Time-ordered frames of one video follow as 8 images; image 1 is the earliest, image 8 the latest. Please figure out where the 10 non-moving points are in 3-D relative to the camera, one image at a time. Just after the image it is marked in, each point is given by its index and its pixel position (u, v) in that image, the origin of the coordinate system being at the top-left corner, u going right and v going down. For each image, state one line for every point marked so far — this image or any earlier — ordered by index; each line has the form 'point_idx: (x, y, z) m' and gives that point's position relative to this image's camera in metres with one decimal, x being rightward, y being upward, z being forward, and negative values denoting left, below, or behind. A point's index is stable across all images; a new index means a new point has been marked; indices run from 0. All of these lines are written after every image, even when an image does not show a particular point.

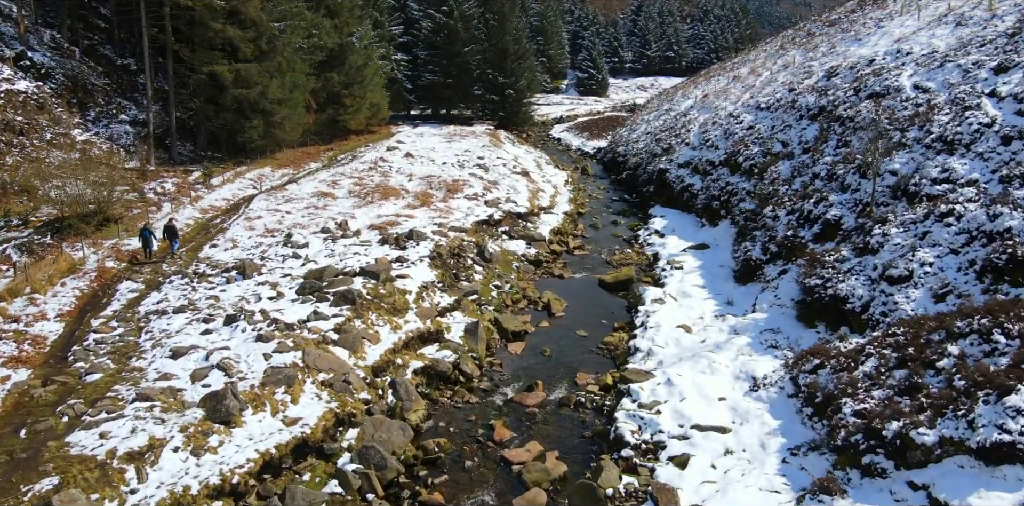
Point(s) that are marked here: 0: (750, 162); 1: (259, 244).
0: (+5.3, +2.0, +16.9) m
1: (-4.9, +0.2, +14.7) m
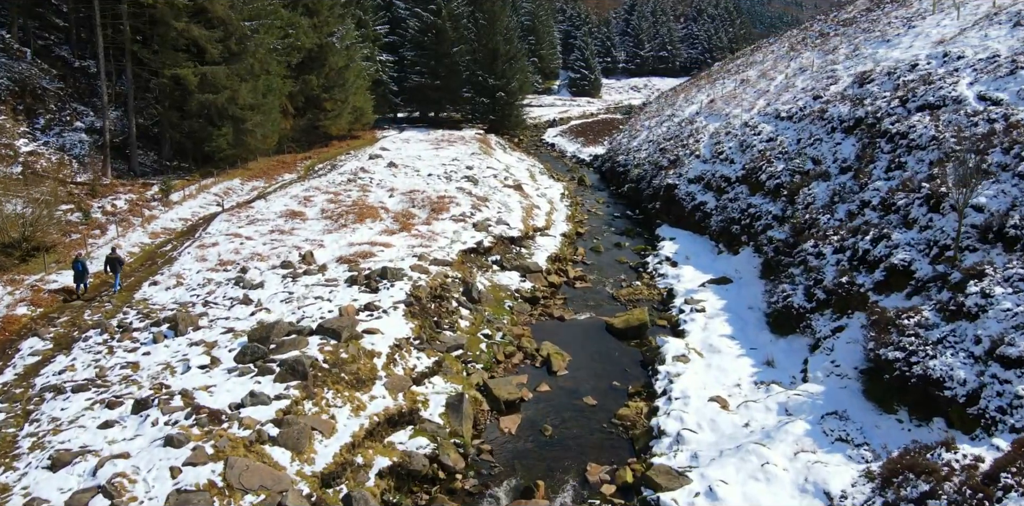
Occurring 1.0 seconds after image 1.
0: (+5.1, +1.4, +14.8) m
1: (-5.0, -0.5, +12.5) m
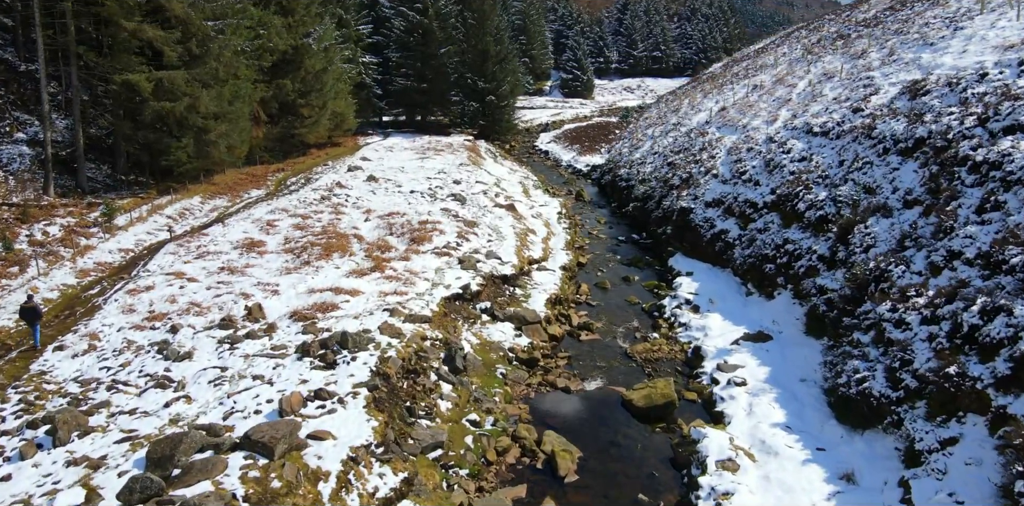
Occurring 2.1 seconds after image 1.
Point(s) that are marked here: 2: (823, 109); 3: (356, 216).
0: (+5.0, +0.7, +12.5) m
1: (-5.1, -1.2, +10.1) m
2: (+6.8, +3.1, +16.6) m
3: (-3.8, +0.9, +18.6) m
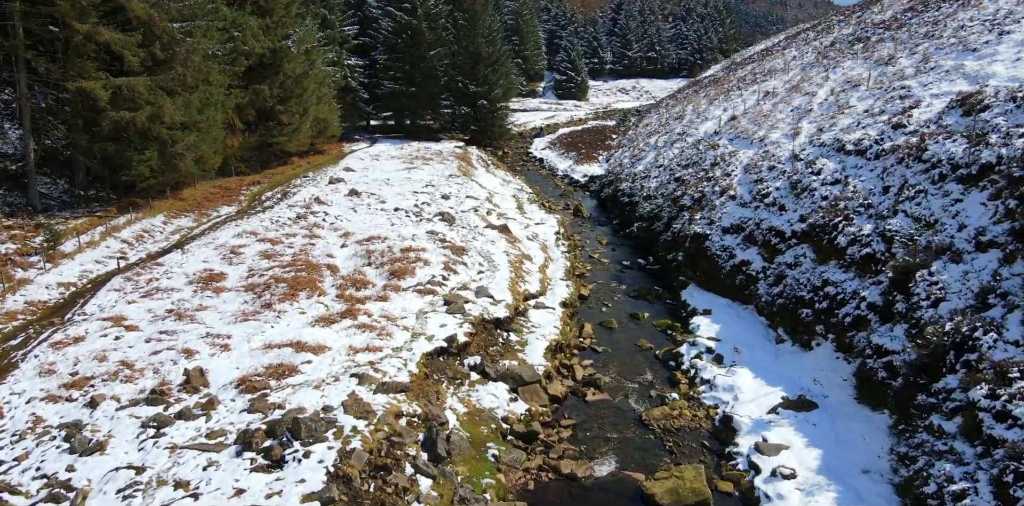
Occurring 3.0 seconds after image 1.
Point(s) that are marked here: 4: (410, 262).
0: (+4.9, +0.1, +10.7) m
1: (-5.2, -1.8, +8.2) m
2: (+6.6, +2.5, +14.8) m
3: (-3.9, +0.3, +16.7) m
4: (-1.9, -0.2, +14.4) m
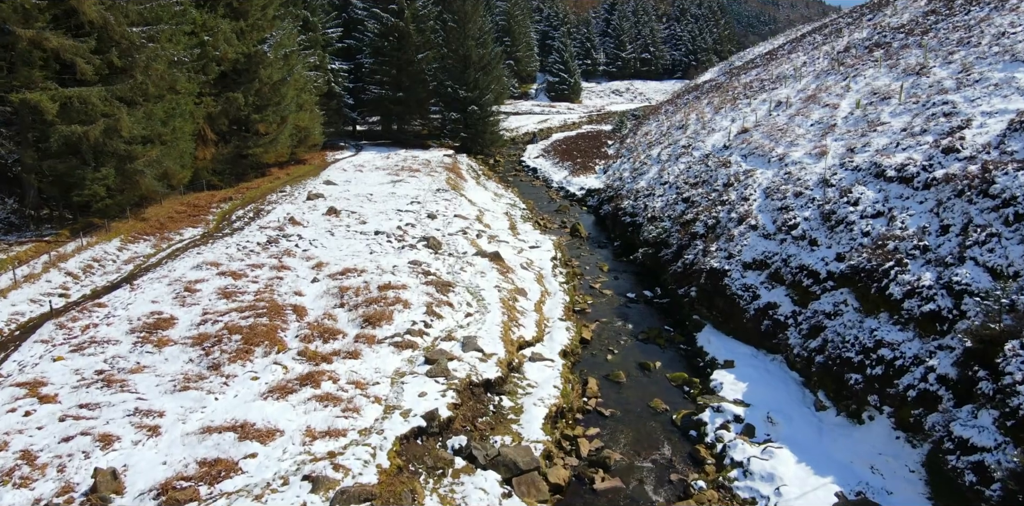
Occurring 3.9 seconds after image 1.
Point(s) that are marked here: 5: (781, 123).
0: (+4.8, -0.6, +8.9) m
1: (-5.2, -2.5, +6.3) m
2: (+6.5, +1.9, +13.1) m
3: (-4.1, -0.4, +14.9) m
4: (-2.1, -0.8, +12.6) m
5: (+6.6, +3.2, +18.7) m
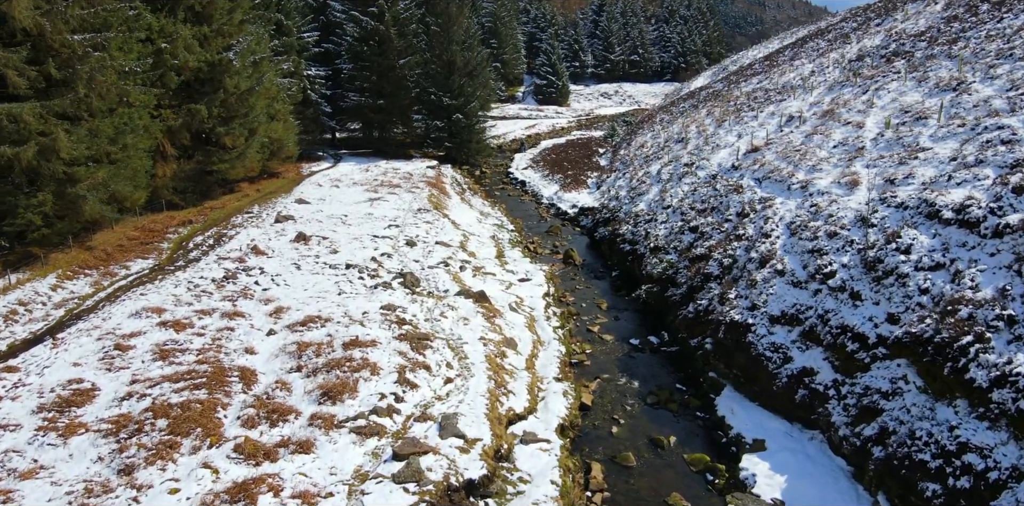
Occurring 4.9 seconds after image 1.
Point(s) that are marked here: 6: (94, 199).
0: (+4.7, -1.3, +7.1) m
1: (-5.3, -3.3, +4.3) m
2: (+6.3, +1.1, +11.3) m
3: (-4.3, -1.2, +12.8) m
4: (-2.2, -1.6, +10.6) m
5: (+6.3, +2.5, +16.9) m
6: (-10.2, +1.3, +18.5) m
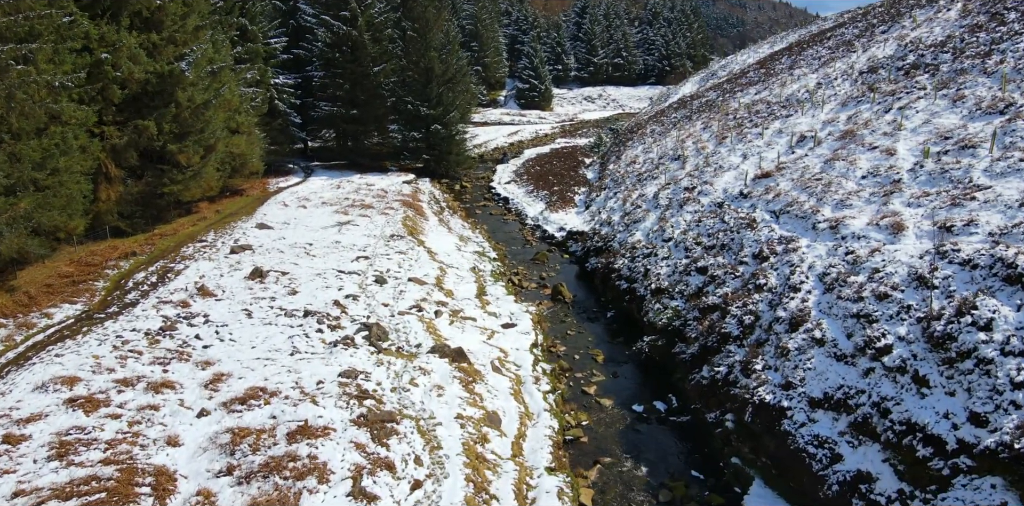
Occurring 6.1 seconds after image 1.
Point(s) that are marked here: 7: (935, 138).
0: (+4.6, -2.1, +5.1) m
1: (-5.3, -4.2, +2.1) m
2: (+6.1, +0.3, +9.3) m
3: (-4.5, -2.0, +10.7) m
4: (-2.4, -2.4, +8.4) m
5: (+6.0, +1.6, +15.0) m
6: (-10.5, +0.4, +16.2) m
7: (+7.4, +2.0, +13.2) m
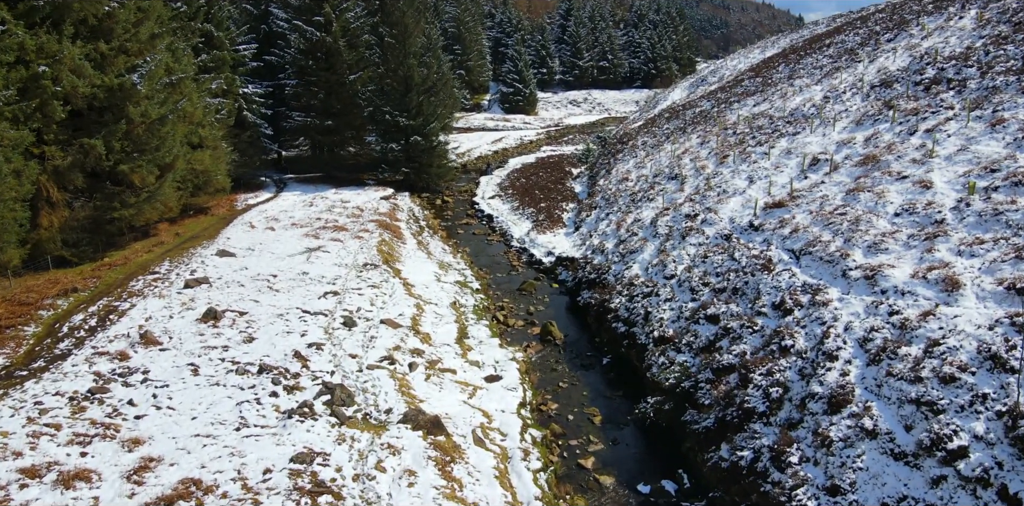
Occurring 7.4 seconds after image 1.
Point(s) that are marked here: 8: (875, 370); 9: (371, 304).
0: (+4.6, -2.9, +3.4) m
1: (-5.3, -4.9, +0.2) m
2: (+5.9, -0.4, +7.7) m
3: (-4.7, -2.8, +8.8) m
4: (-2.5, -3.2, +6.6) m
5: (+5.7, +0.9, +13.3) m
6: (-10.8, -0.4, +14.2) m
7: (+7.1, +1.3, +11.6) m
8: (+4.1, -1.3, +8.6) m
9: (-3.0, -1.1, +16.2) m
